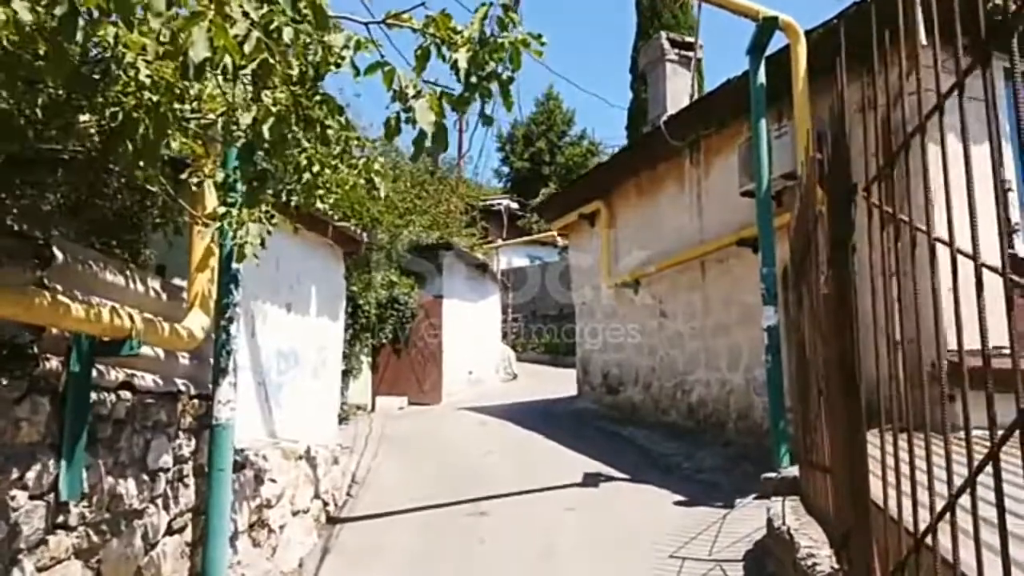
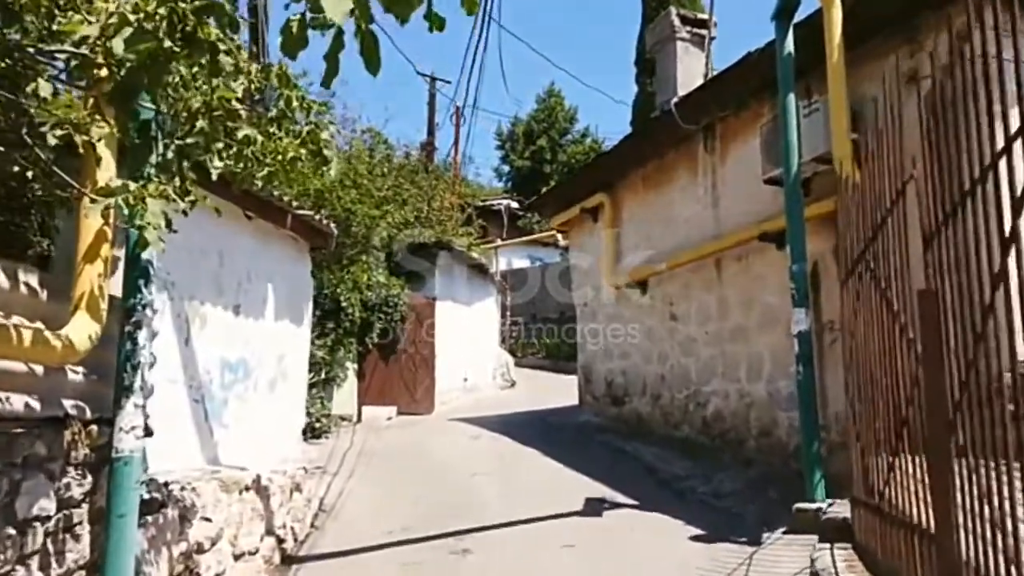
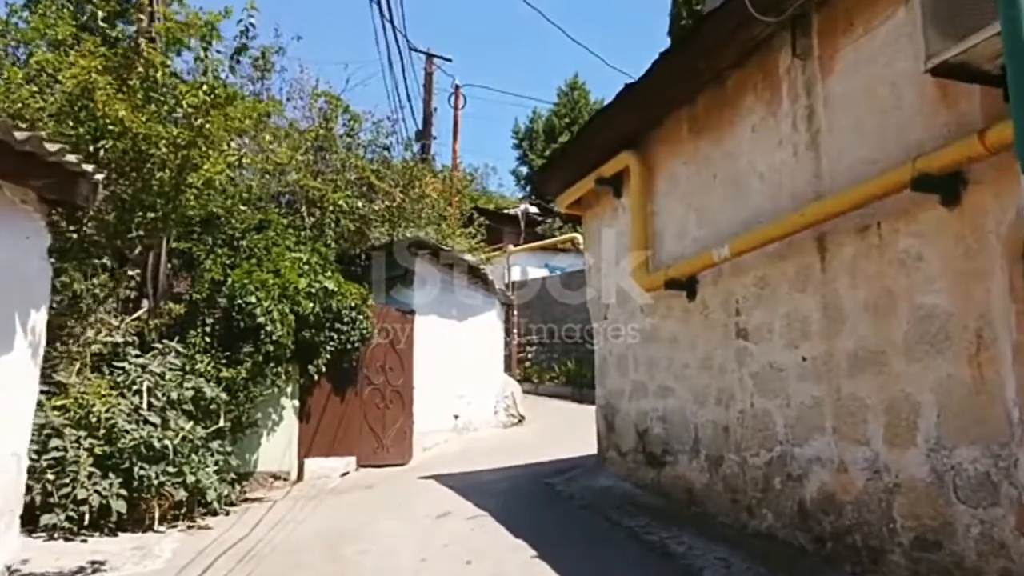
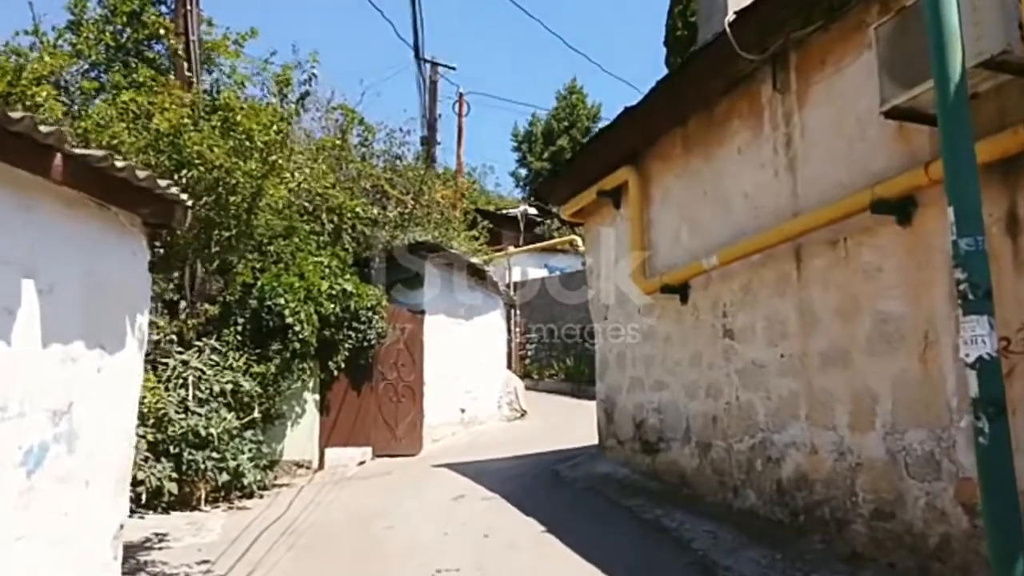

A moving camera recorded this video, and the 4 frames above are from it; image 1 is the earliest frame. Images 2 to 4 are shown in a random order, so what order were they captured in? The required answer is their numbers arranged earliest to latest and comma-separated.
2, 4, 3
